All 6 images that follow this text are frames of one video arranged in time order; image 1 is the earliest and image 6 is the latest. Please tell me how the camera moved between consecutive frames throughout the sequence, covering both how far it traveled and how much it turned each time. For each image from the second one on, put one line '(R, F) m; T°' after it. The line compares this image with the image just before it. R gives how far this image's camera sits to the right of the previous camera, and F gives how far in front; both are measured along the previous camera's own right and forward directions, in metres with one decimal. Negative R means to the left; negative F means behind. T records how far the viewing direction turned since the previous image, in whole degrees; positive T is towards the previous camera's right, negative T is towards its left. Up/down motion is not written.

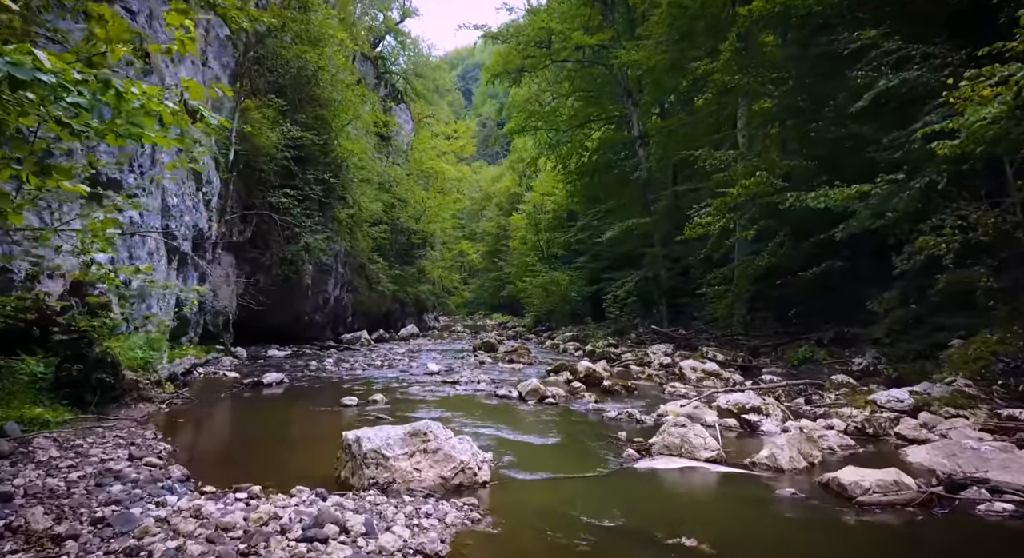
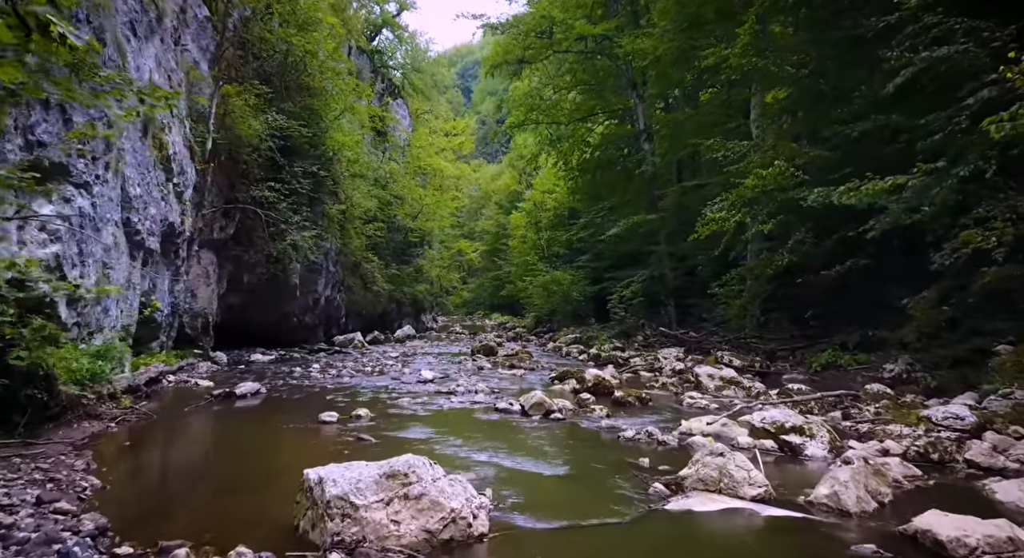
(0.0, +1.1) m; 0°
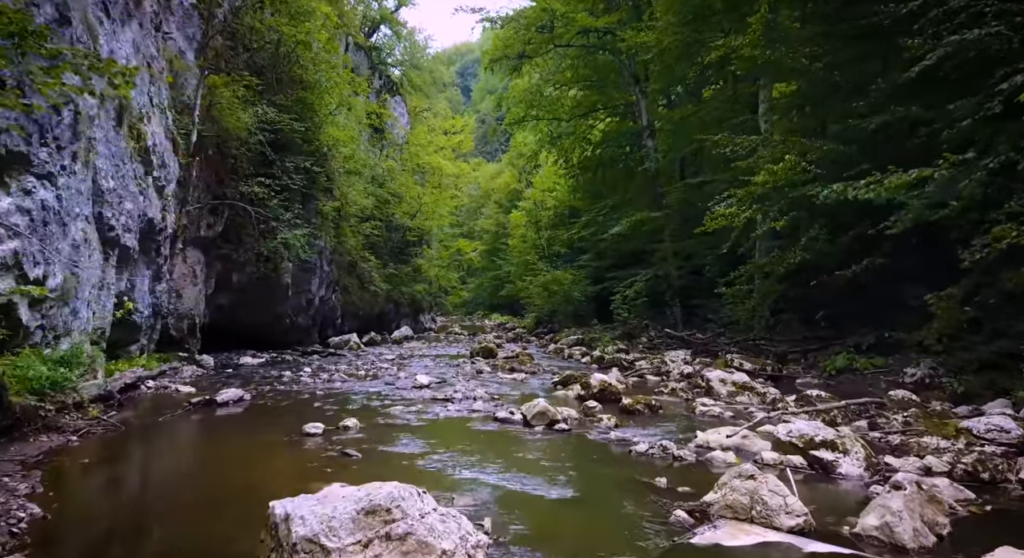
(0.0, +0.6) m; 0°
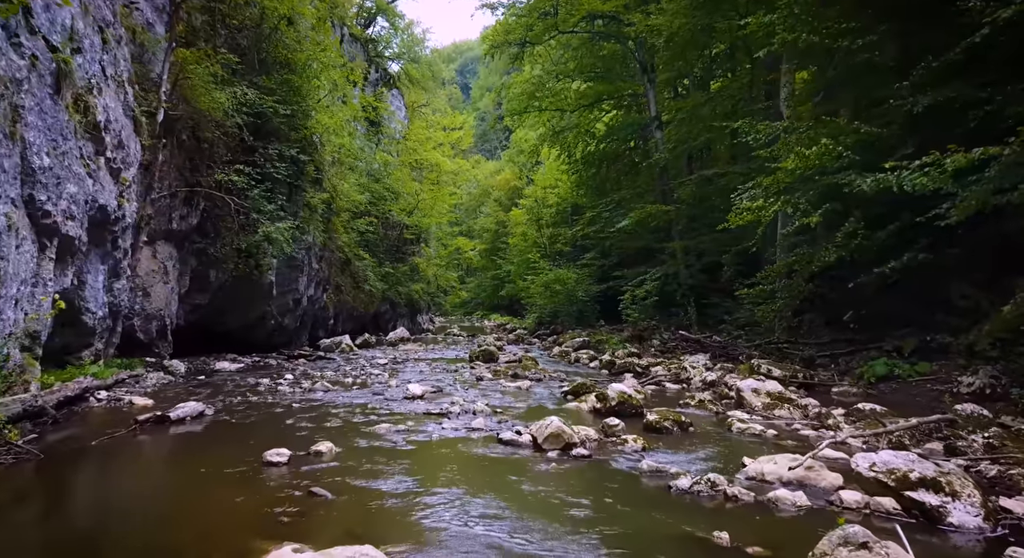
(-0.1, +1.3) m; 0°
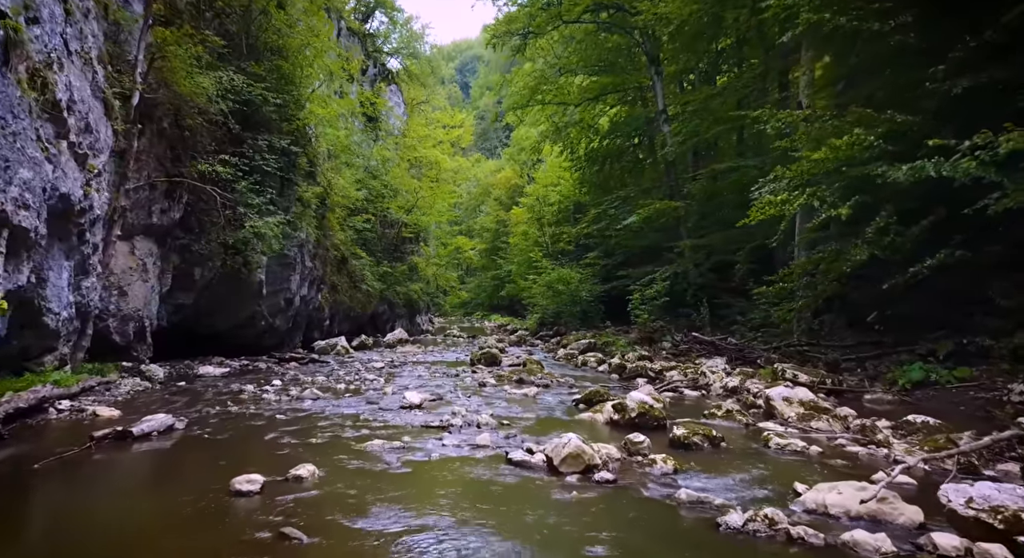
(-0.1, +0.9) m; 0°
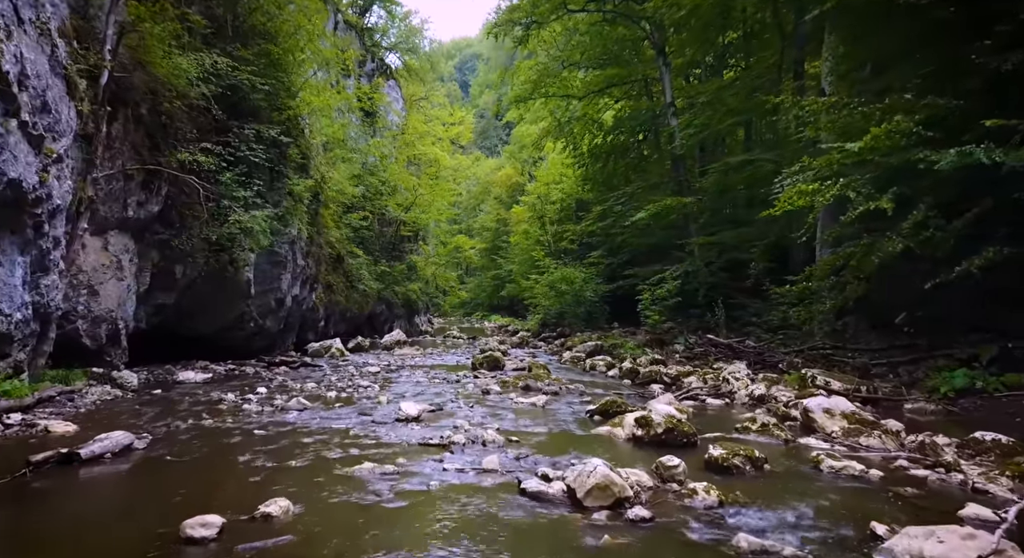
(-0.1, +0.9) m; 0°
